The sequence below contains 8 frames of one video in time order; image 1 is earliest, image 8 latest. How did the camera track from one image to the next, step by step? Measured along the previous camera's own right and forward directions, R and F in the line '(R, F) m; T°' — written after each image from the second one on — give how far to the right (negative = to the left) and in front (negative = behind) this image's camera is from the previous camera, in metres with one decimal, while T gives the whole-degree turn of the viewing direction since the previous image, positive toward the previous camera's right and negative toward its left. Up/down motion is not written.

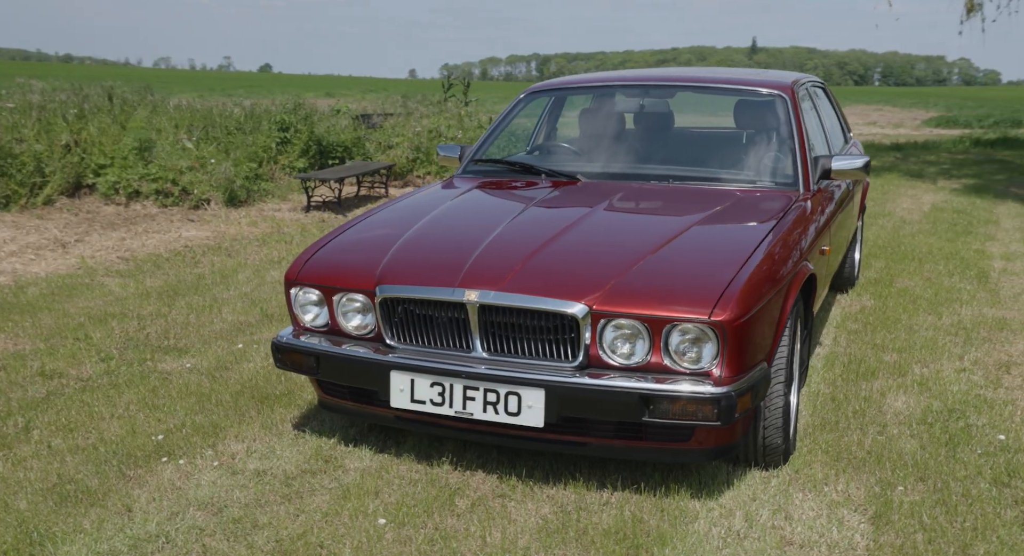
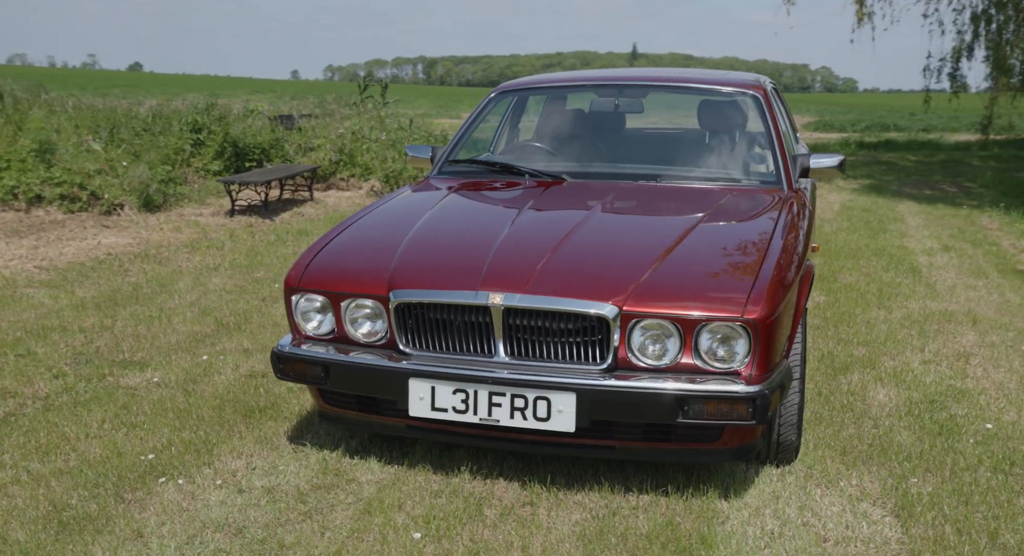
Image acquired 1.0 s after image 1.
(-0.3, +0.1) m; +5°
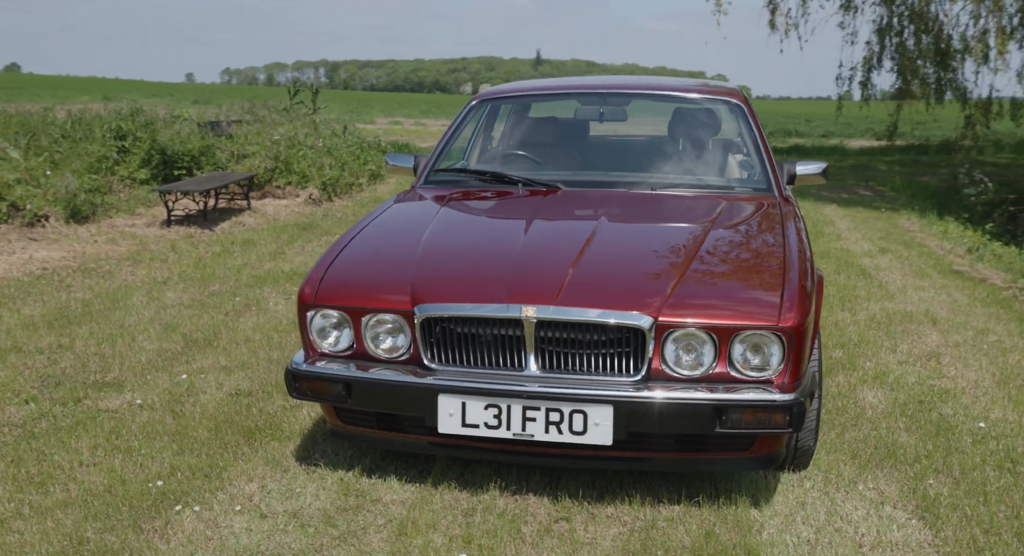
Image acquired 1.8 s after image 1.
(-0.3, 0.0) m; +4°
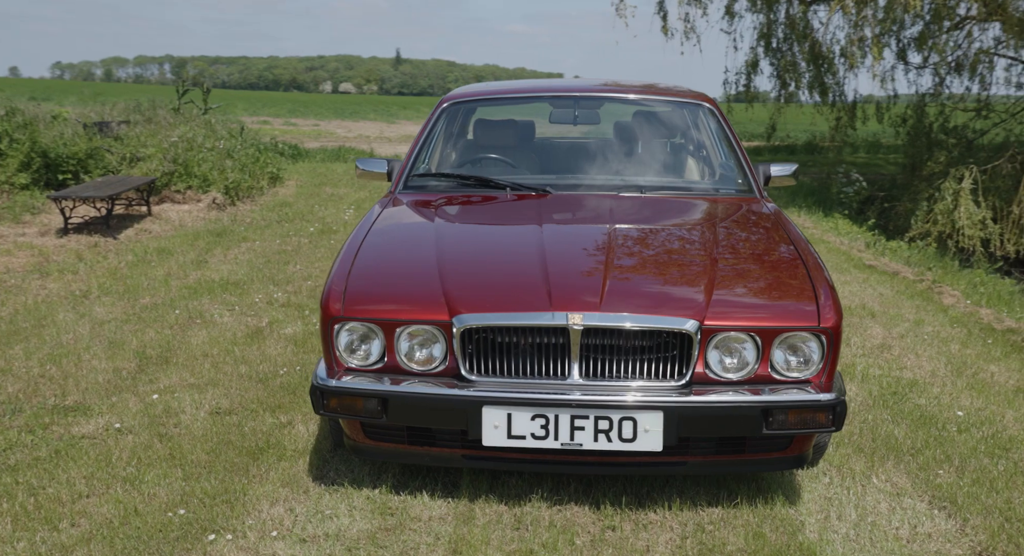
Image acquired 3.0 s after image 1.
(-0.4, +0.1) m; +7°
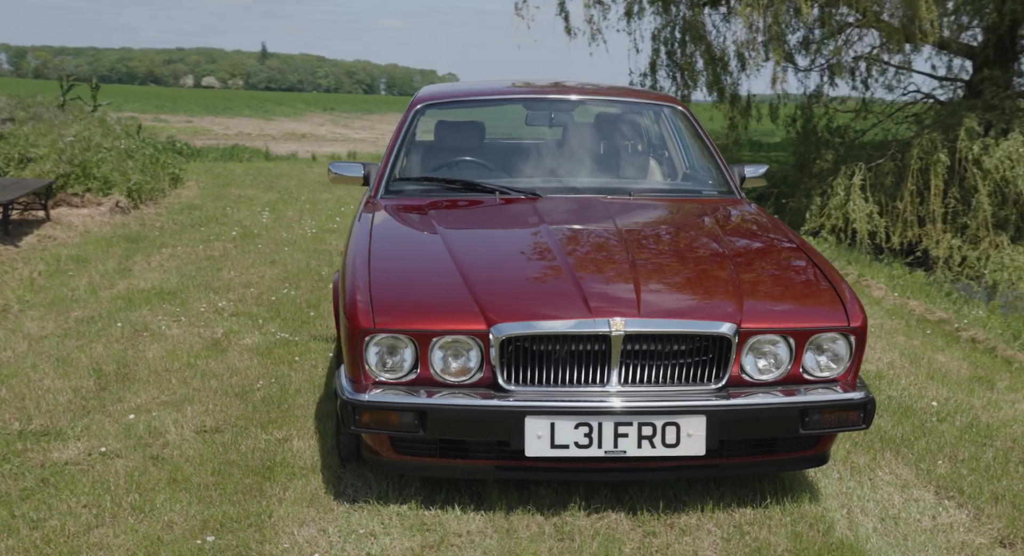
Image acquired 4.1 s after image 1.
(-0.4, 0.0) m; +6°
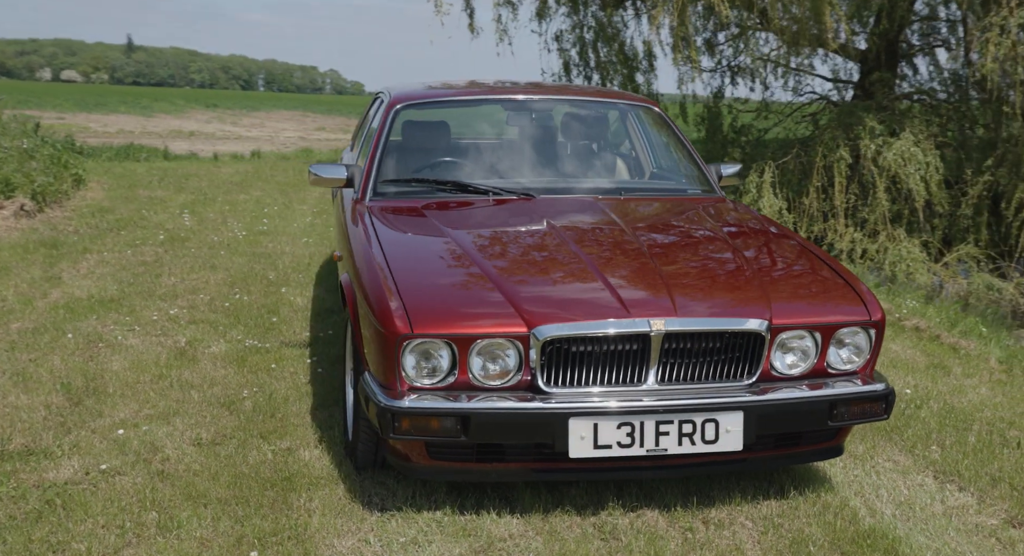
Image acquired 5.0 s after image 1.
(-0.3, 0.0) m; +5°
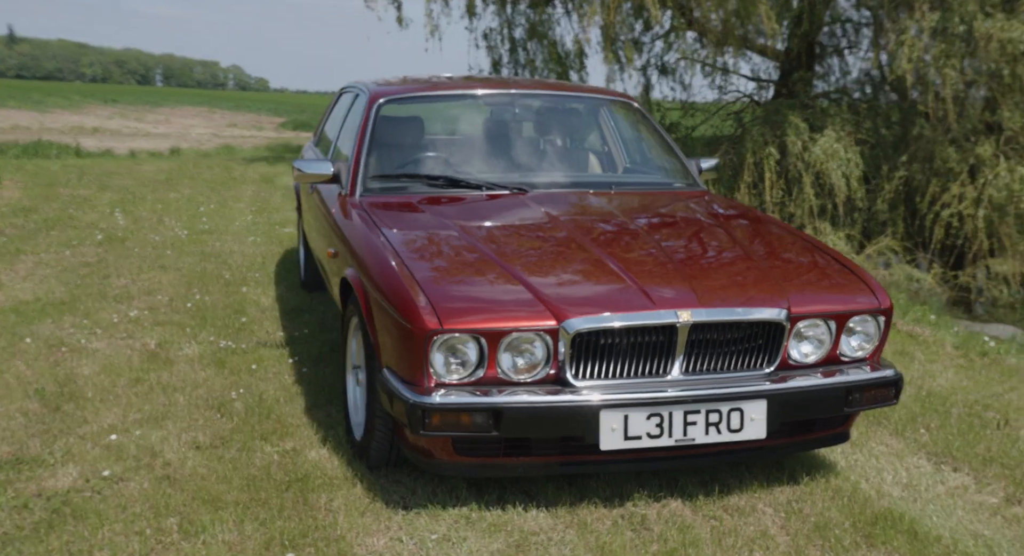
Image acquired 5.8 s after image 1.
(-0.3, 0.0) m; +4°
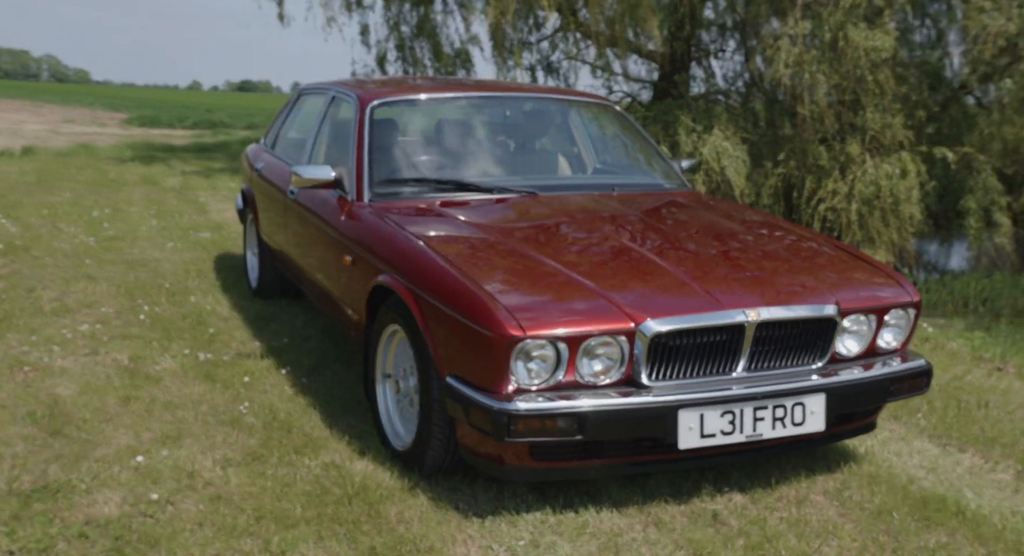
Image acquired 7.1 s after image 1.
(-0.5, 0.0) m; +7°
